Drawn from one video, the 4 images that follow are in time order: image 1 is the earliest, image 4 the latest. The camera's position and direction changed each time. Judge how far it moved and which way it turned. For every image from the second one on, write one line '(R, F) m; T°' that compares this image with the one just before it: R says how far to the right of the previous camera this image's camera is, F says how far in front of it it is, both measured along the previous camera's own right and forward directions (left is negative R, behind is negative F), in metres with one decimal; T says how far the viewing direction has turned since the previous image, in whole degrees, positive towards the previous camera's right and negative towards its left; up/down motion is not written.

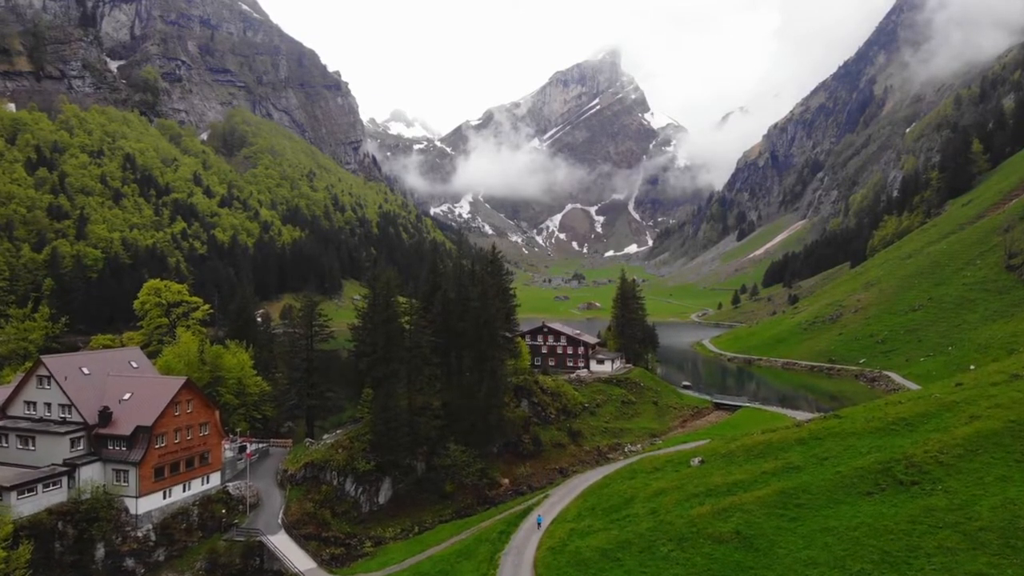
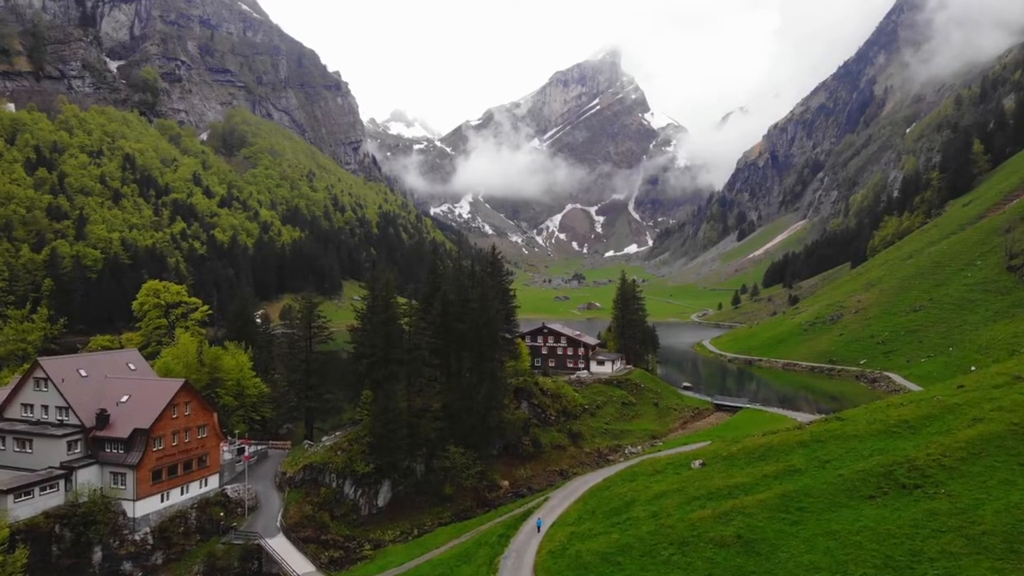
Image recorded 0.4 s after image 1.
(0.0, +0.2) m; 0°
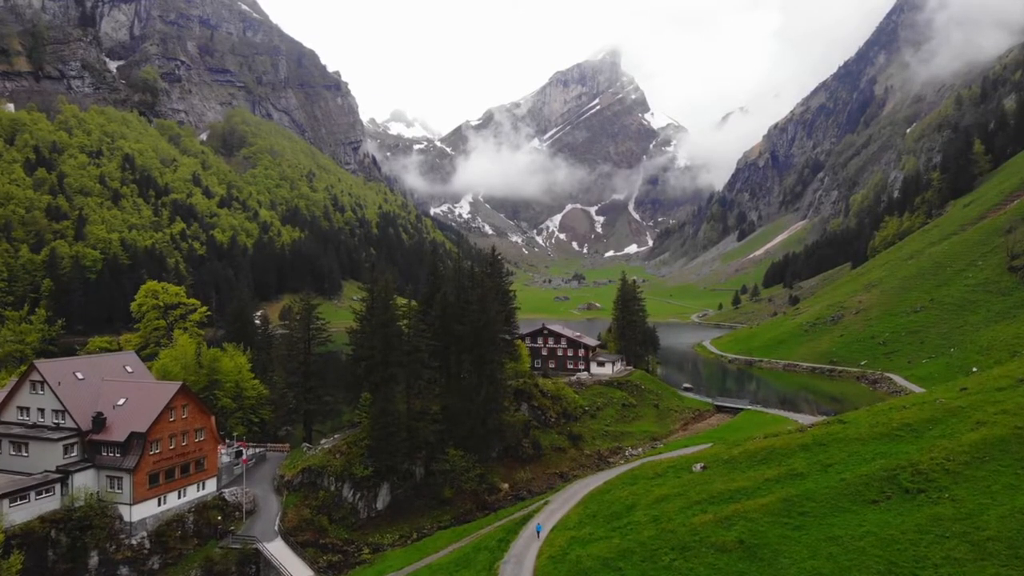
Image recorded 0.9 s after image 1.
(0.0, +0.3) m; 0°
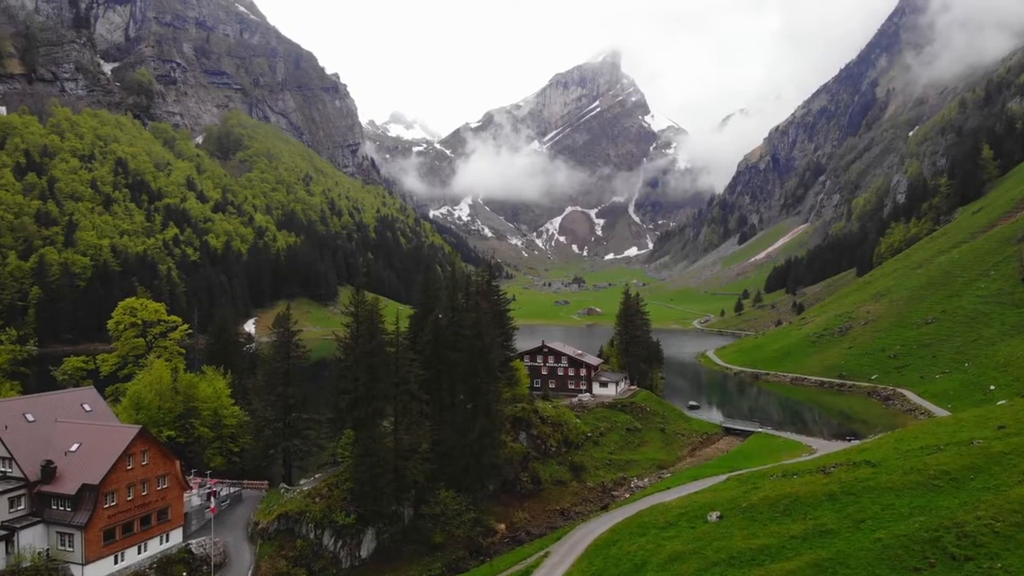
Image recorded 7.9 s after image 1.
(+0.2, +3.7) m; 0°
